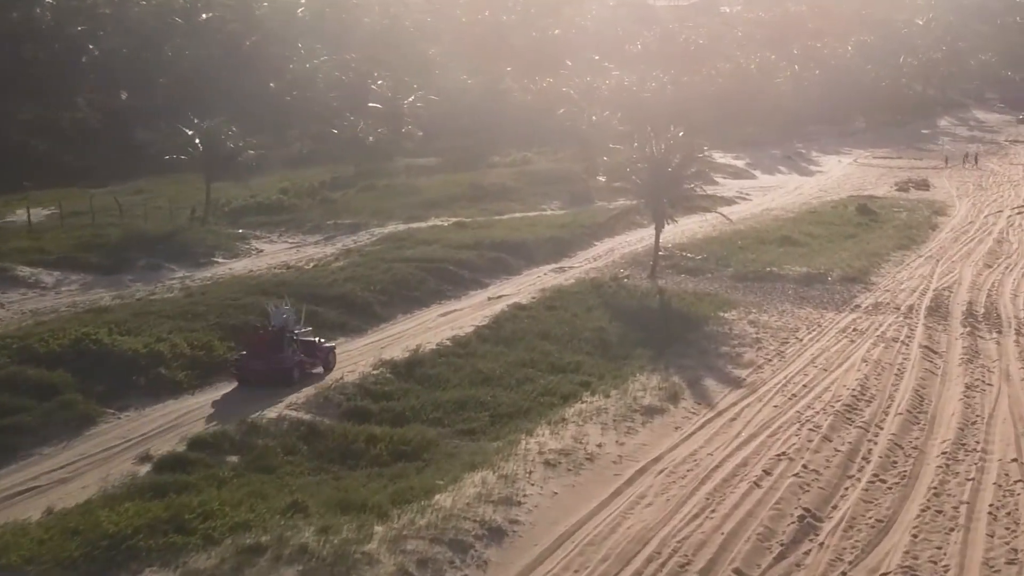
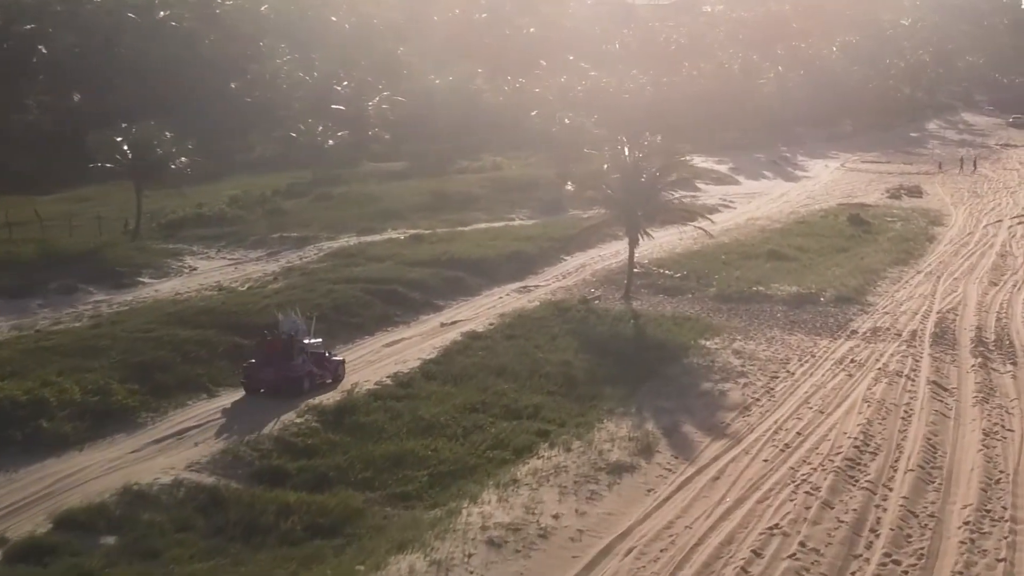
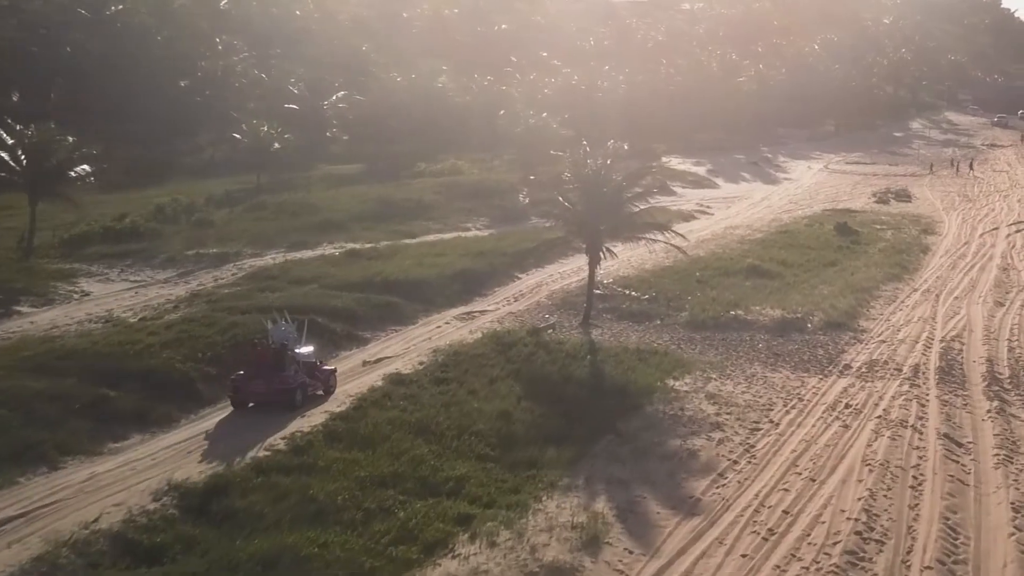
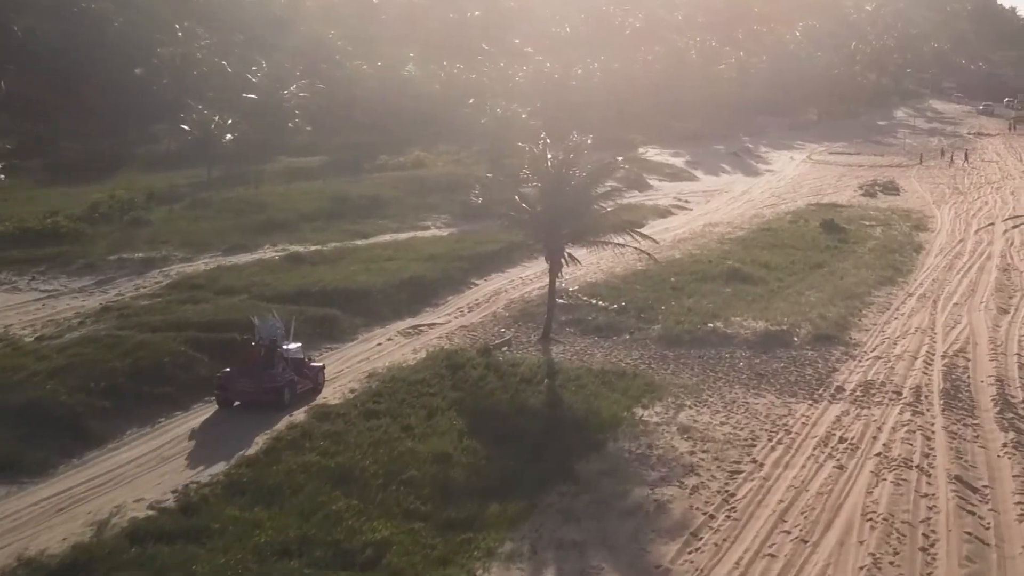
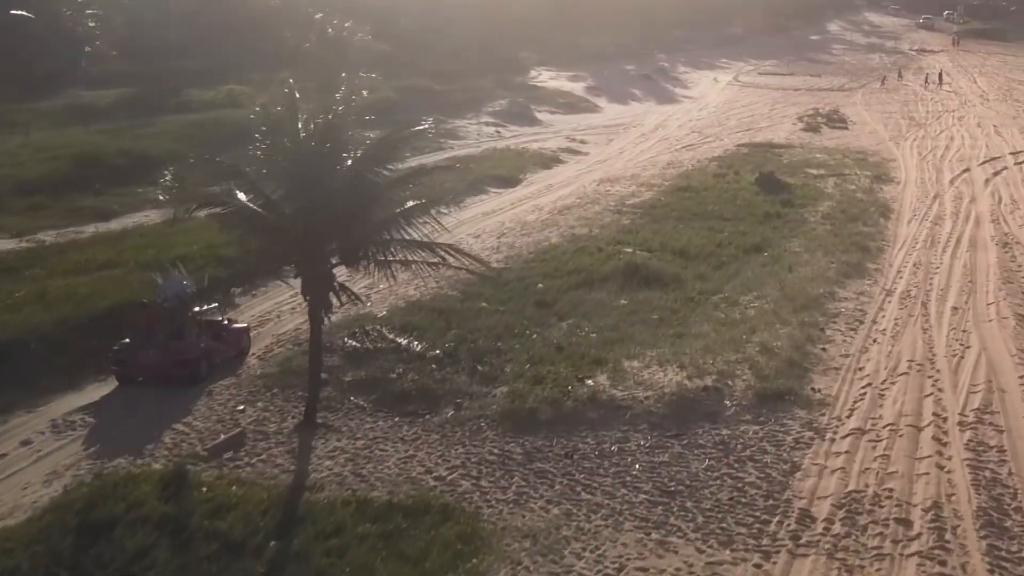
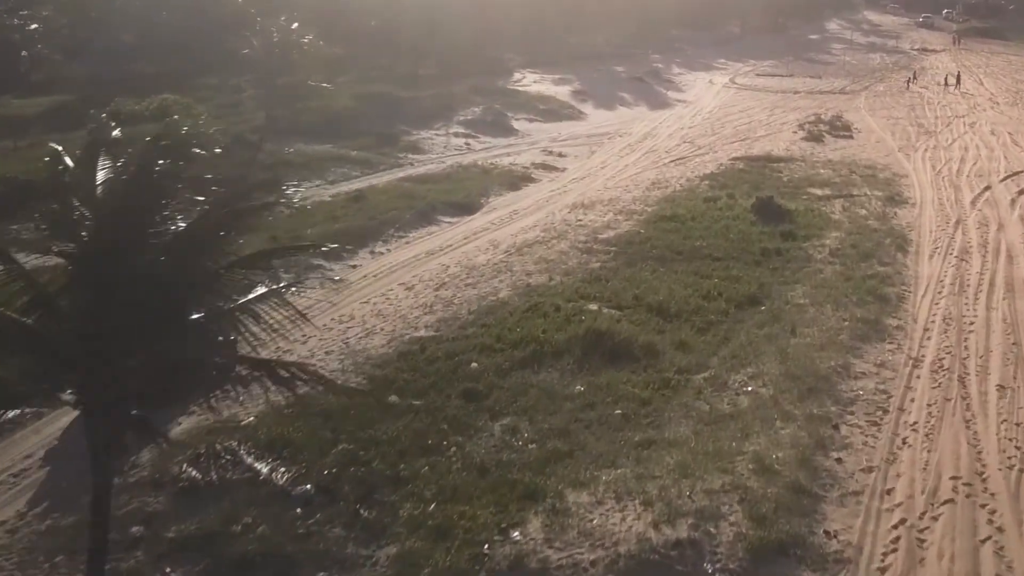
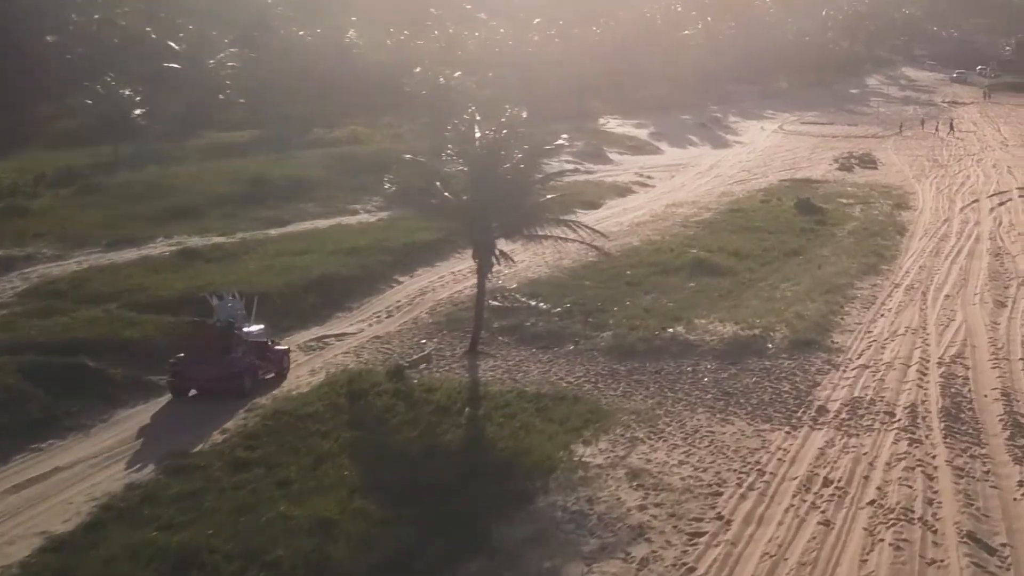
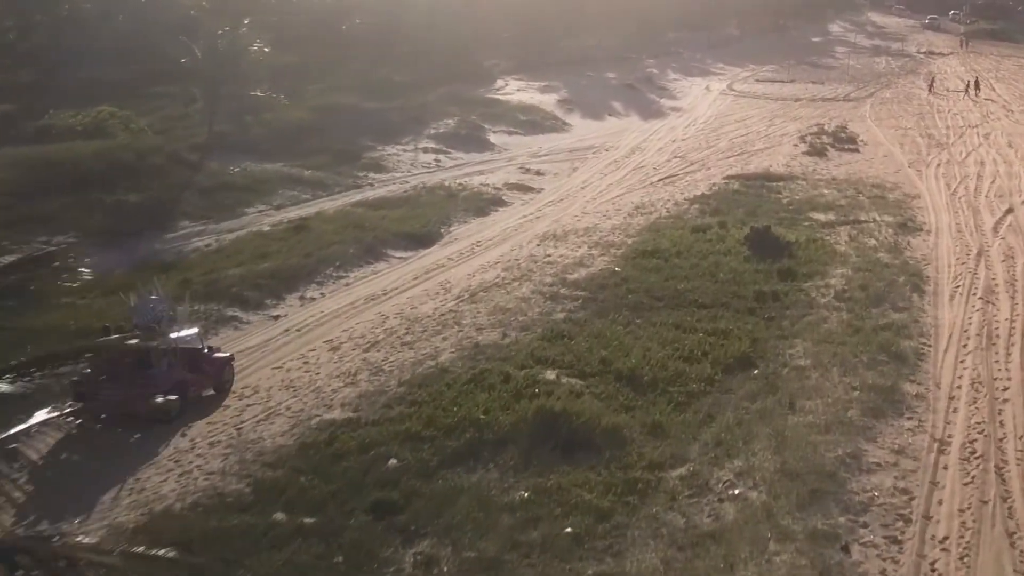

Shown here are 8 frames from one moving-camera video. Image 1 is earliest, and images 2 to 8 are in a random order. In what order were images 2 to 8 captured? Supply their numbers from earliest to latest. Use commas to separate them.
2, 3, 4, 7, 5, 6, 8
